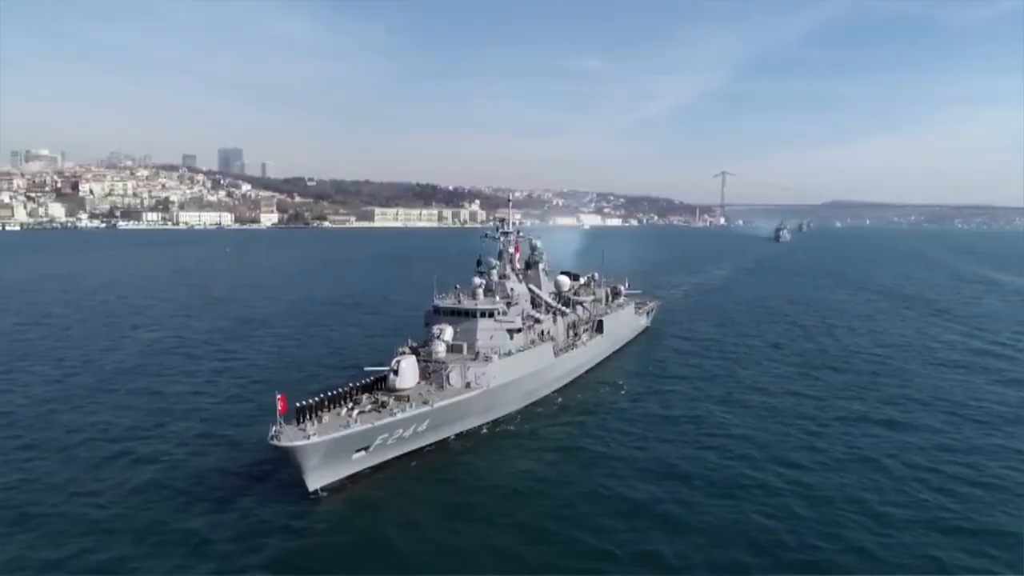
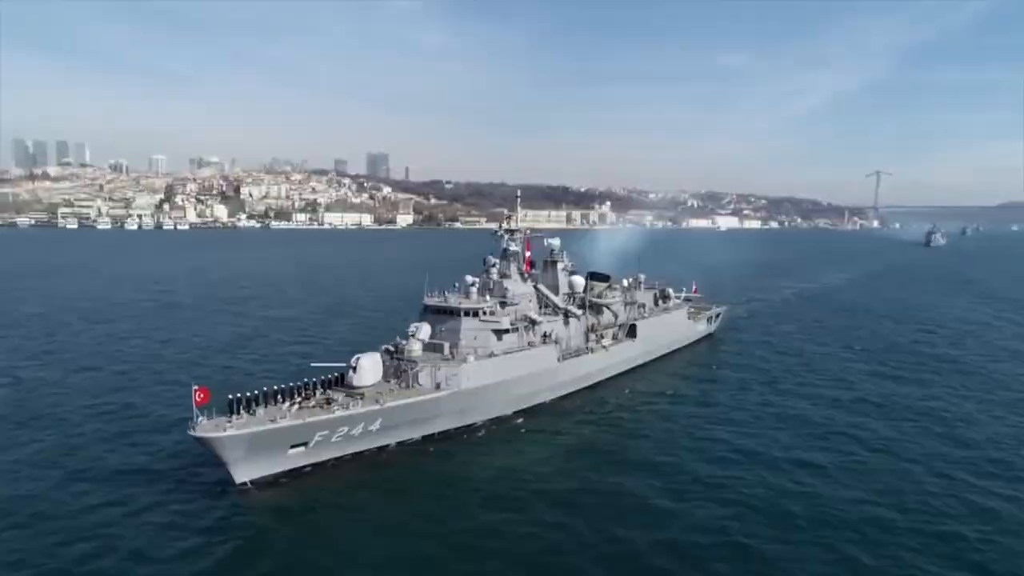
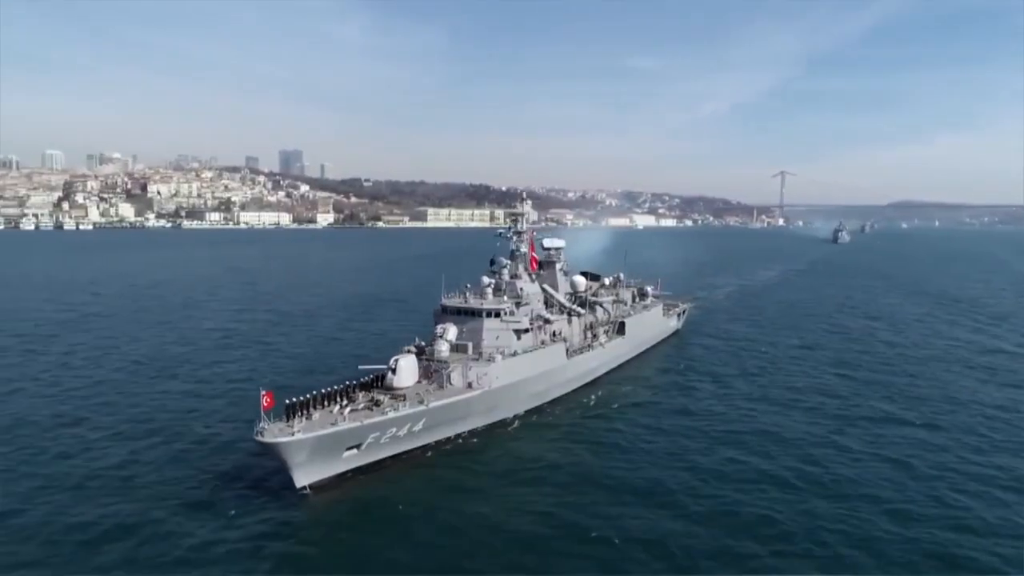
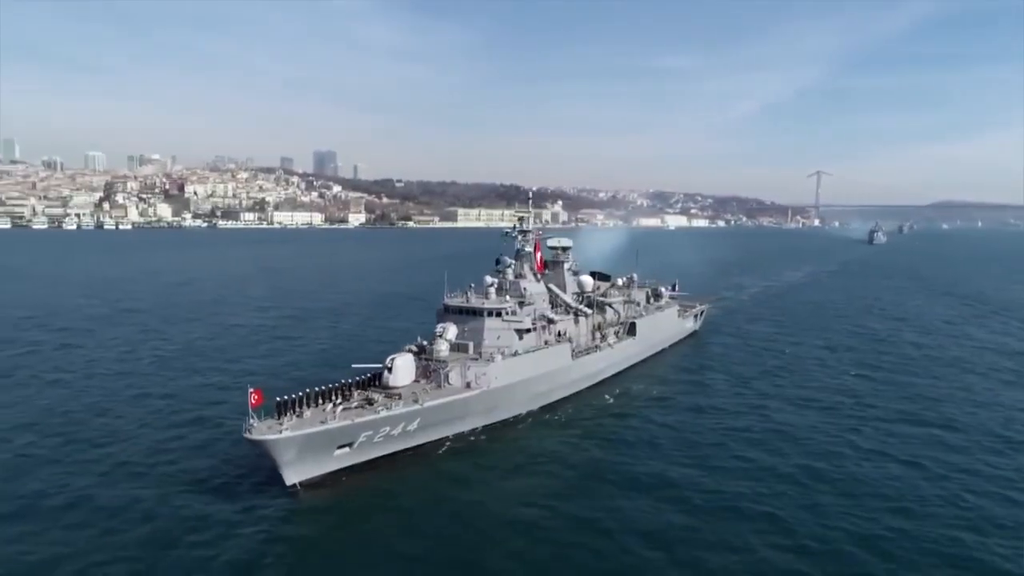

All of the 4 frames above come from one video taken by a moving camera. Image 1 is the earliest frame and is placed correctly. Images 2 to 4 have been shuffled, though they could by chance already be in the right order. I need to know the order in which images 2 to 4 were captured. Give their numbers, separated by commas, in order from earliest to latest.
3, 4, 2
